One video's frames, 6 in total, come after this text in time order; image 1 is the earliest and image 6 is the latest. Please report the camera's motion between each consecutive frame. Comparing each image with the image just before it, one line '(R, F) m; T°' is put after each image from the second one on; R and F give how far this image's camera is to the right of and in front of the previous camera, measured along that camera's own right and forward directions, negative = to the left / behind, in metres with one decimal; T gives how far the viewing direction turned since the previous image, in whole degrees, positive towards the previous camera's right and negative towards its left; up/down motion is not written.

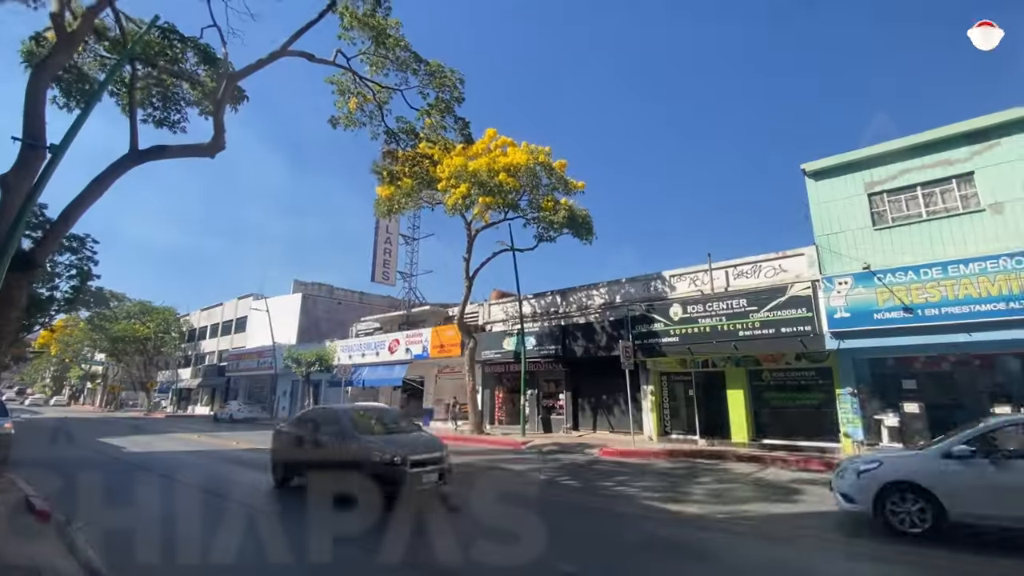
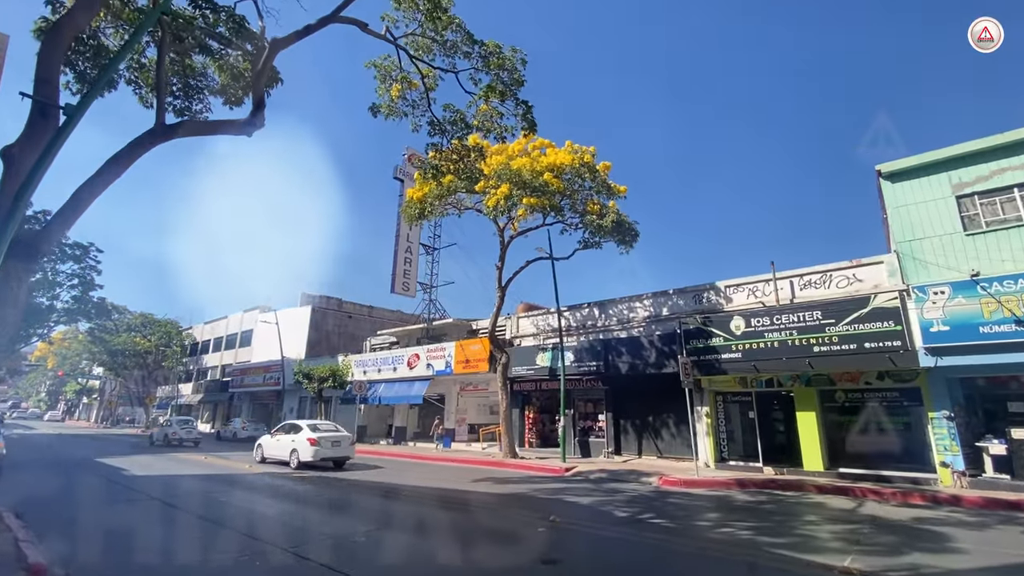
(-1.3, +1.5) m; 0°
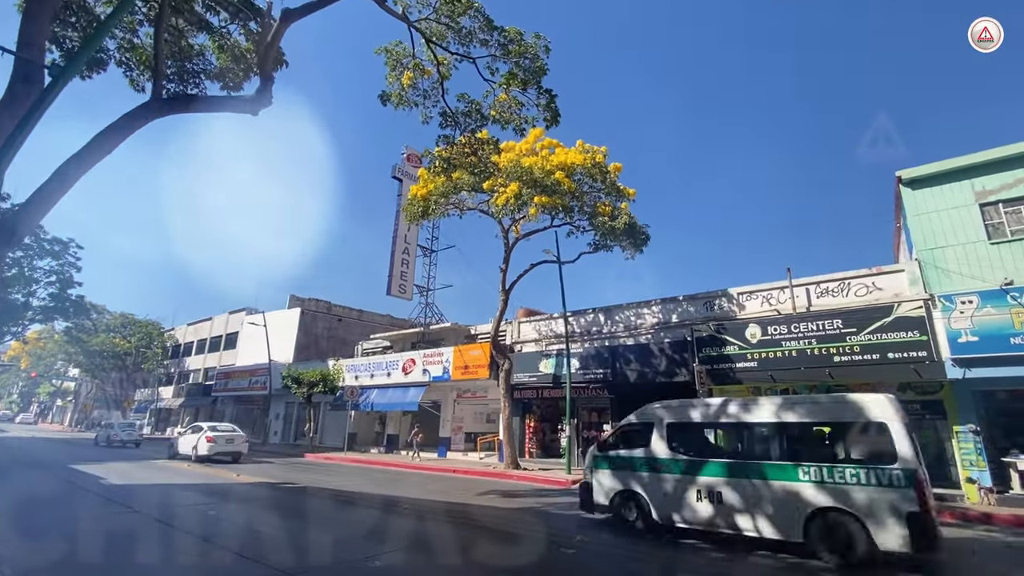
(-0.6, +0.7) m; +1°
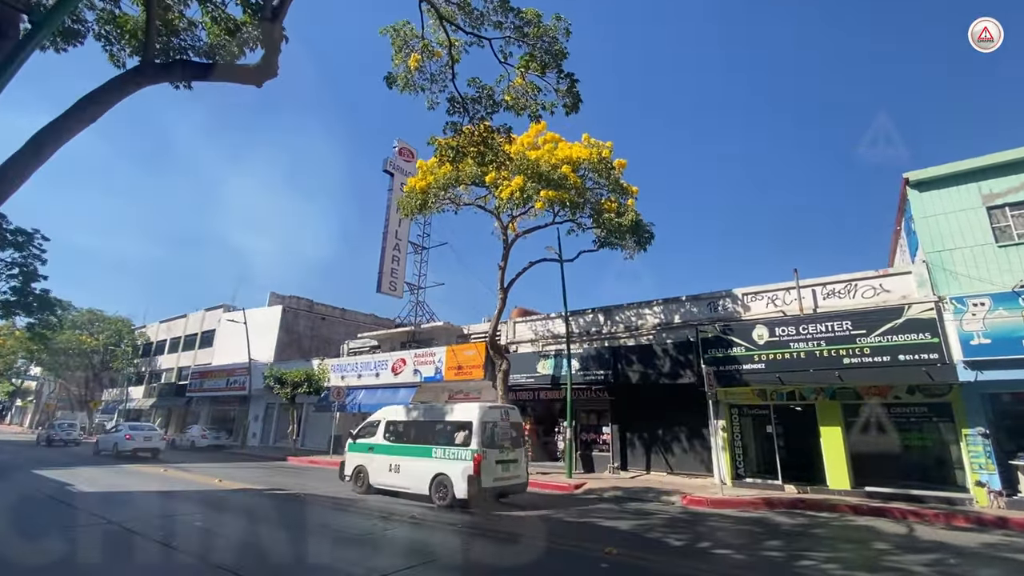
(-0.7, +0.5) m; +3°
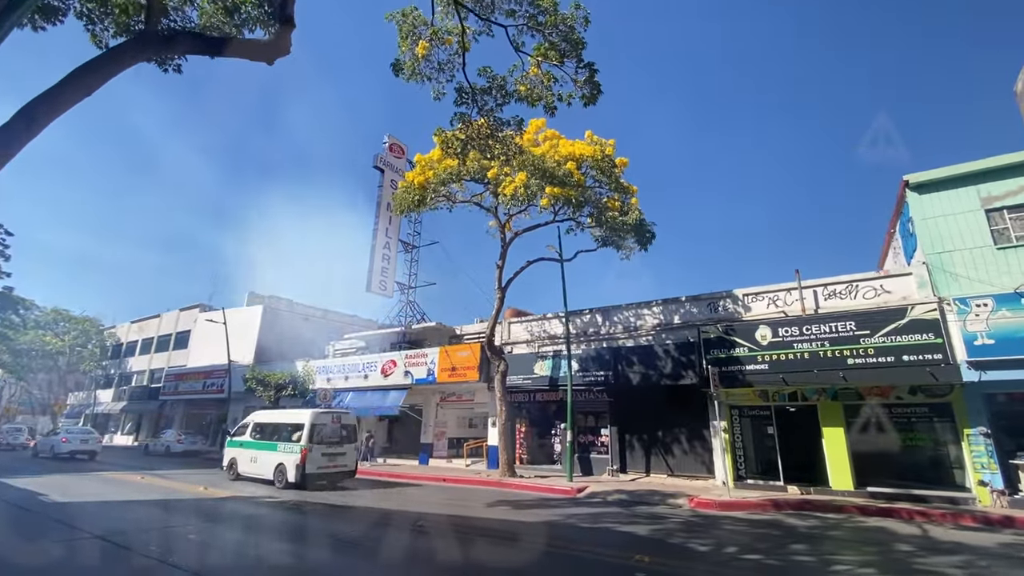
(-0.7, +0.4) m; +3°
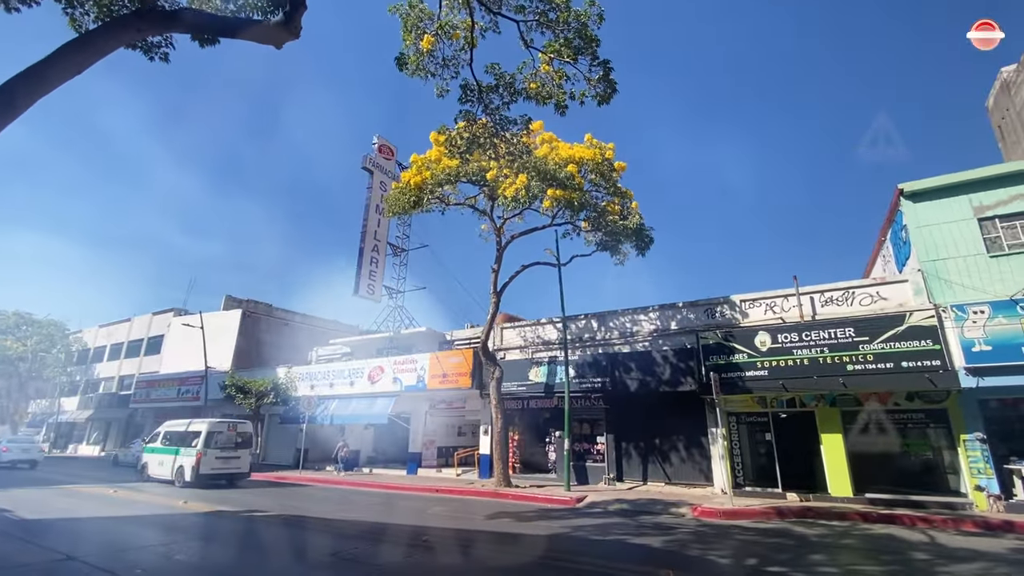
(-0.6, +0.3) m; +3°
